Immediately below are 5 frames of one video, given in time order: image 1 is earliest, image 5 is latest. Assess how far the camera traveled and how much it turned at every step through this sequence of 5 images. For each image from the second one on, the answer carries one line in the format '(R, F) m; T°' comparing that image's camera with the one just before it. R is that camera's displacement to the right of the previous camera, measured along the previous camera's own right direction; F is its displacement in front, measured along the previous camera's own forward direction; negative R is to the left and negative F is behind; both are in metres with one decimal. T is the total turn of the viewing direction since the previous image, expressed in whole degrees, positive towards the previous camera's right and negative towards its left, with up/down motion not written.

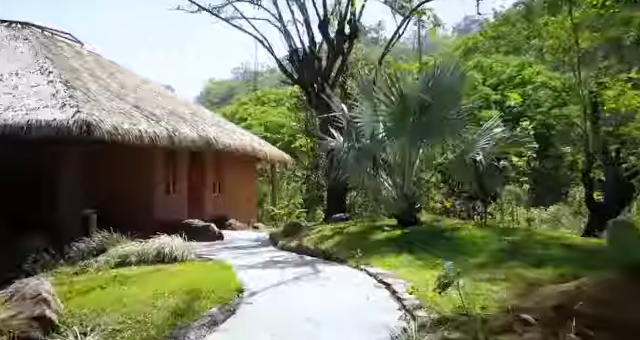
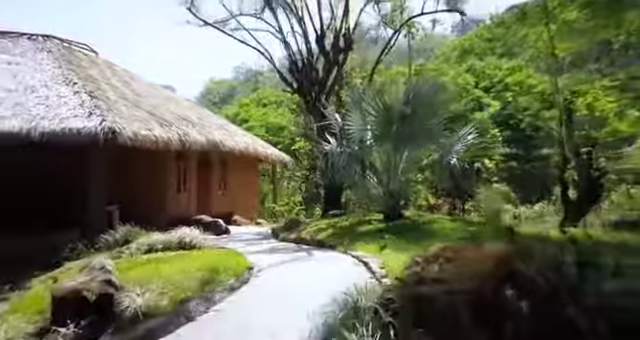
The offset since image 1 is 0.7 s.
(+0.1, -1.3) m; 0°
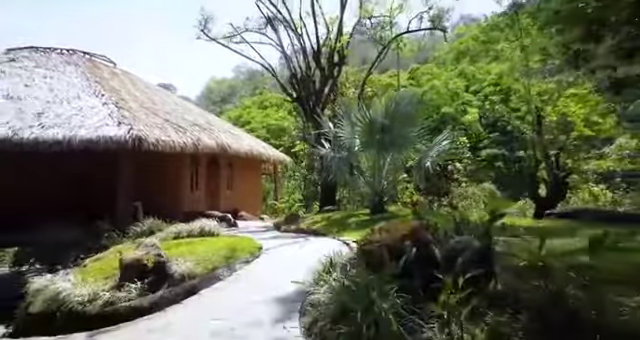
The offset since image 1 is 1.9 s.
(+0.1, -1.8) m; 0°
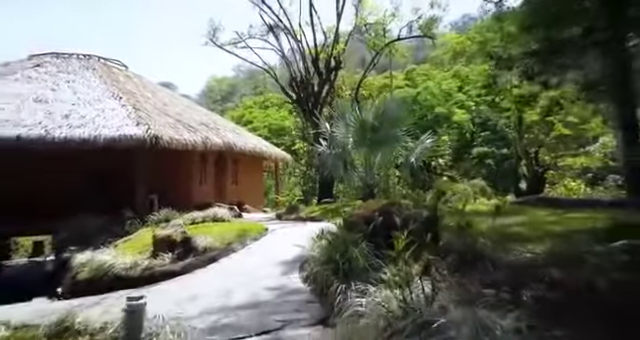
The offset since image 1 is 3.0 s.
(+0.1, -1.5) m; 0°
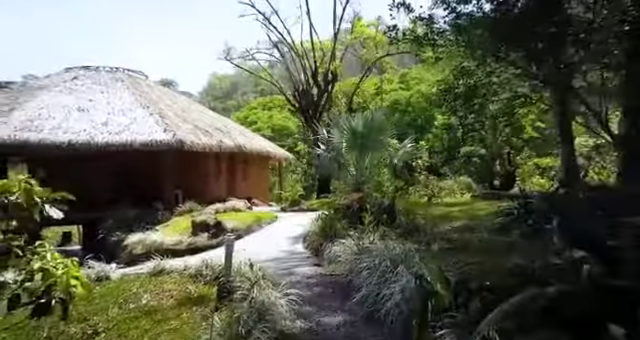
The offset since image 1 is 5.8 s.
(+0.1, -2.6) m; 0°
